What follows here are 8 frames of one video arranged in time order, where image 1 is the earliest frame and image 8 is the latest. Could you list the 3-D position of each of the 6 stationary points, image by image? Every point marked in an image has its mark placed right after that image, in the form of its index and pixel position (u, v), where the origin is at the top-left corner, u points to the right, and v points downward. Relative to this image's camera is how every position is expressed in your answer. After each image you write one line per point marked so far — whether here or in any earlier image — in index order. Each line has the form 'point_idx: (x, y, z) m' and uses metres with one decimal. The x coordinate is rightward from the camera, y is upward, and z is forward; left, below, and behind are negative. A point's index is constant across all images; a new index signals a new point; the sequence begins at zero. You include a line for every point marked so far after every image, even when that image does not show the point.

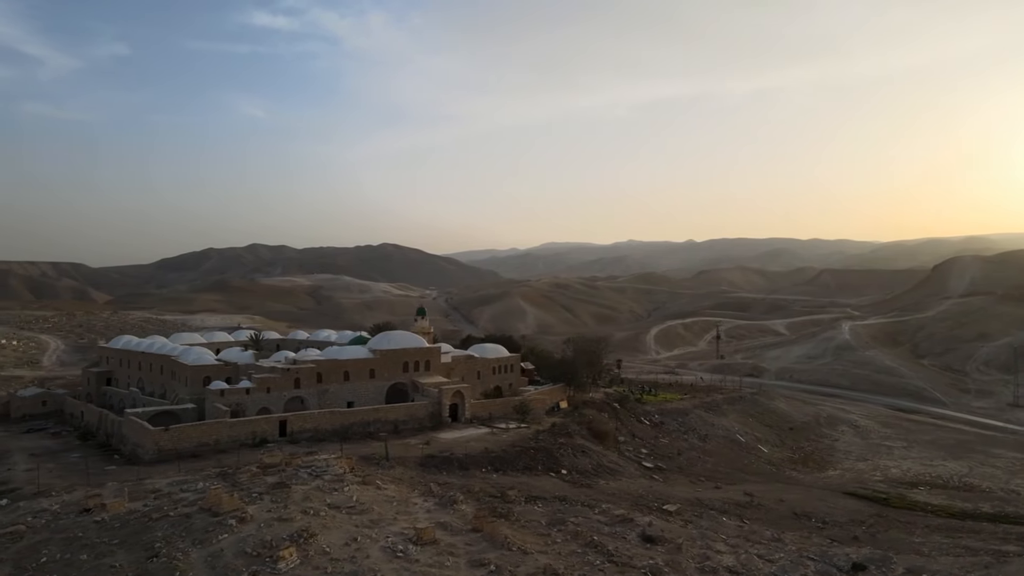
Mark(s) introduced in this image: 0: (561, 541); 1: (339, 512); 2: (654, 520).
0: (+1.0, -5.7, +15.4) m
1: (-3.5, -4.5, +13.7) m
2: (+3.8, -6.3, +18.4) m
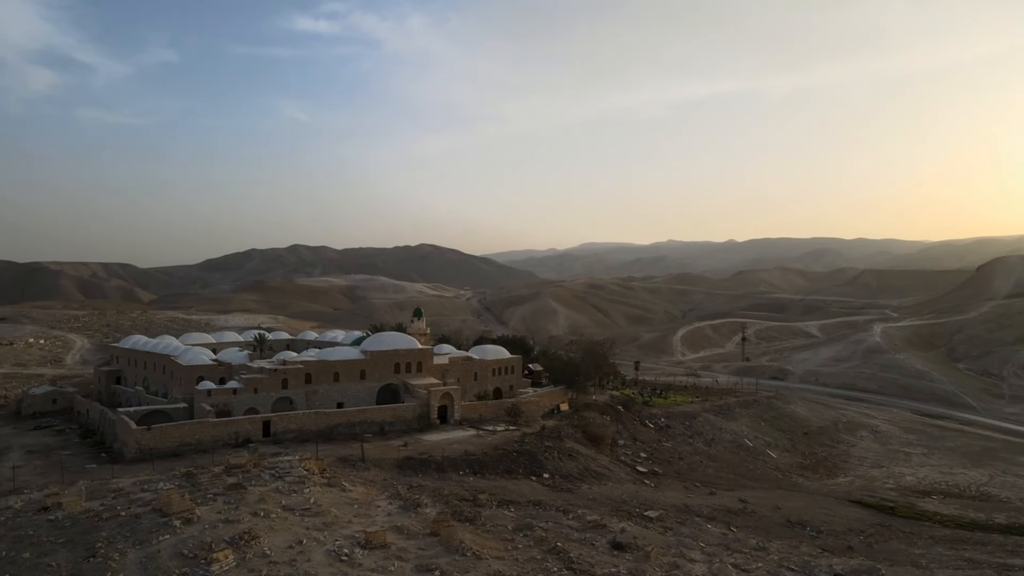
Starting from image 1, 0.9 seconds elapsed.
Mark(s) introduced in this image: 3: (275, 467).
0: (+0.2, -5.7, +15.1) m
1: (-4.4, -4.5, +13.6) m
2: (+3.1, -6.3, +18.0) m
3: (-5.6, -4.2, +16.0) m
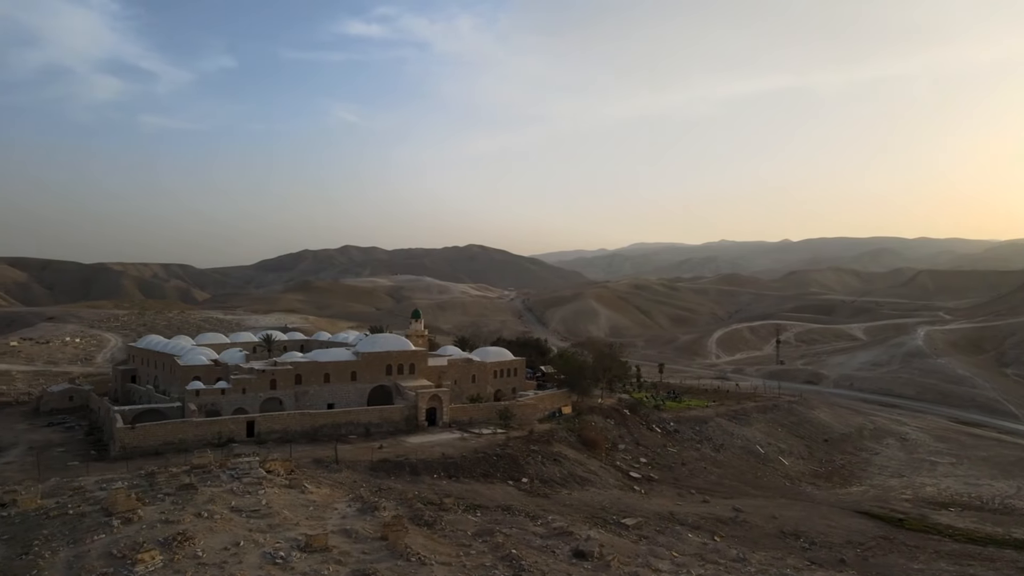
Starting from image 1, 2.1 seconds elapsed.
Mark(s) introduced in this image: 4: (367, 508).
0: (-0.8, -5.8, +14.9) m
1: (-5.5, -4.6, +13.7) m
2: (+2.2, -6.4, +17.6) m
3: (-6.6, -4.2, +16.2) m
4: (-3.4, -5.1, +16.0) m
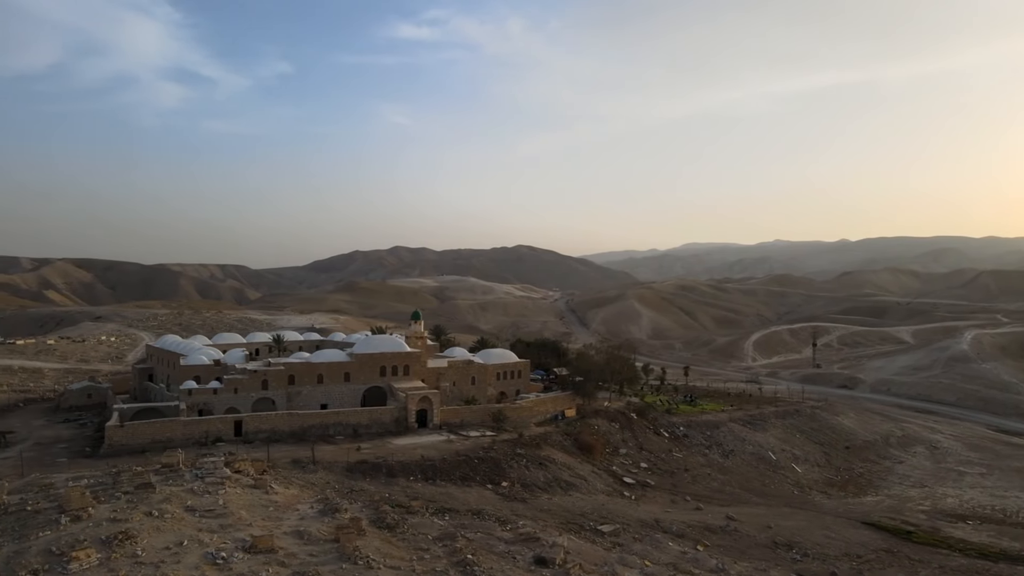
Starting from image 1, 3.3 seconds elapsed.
0: (-1.8, -5.8, +14.7) m
1: (-6.5, -4.6, +13.8) m
2: (+1.4, -6.4, +17.3) m
3: (-7.4, -4.3, +16.4) m
4: (-4.3, -5.2, +16.0) m
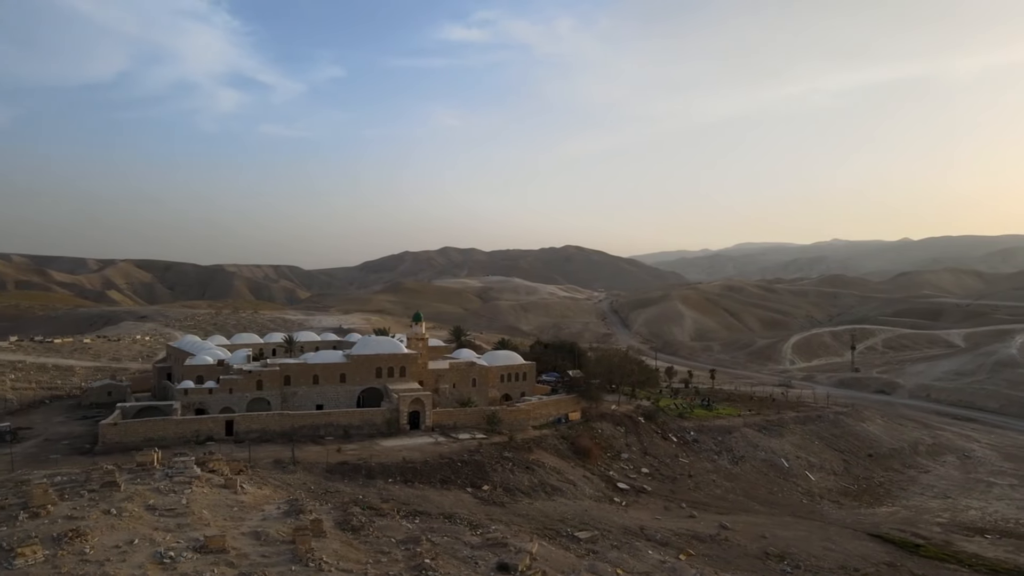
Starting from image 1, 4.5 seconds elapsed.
0: (-2.7, -5.9, +14.7) m
1: (-7.4, -4.6, +14.1) m
2: (+0.7, -6.5, +17.0) m
3: (-8.2, -4.3, +16.7) m
4: (-5.1, -5.2, +16.1) m
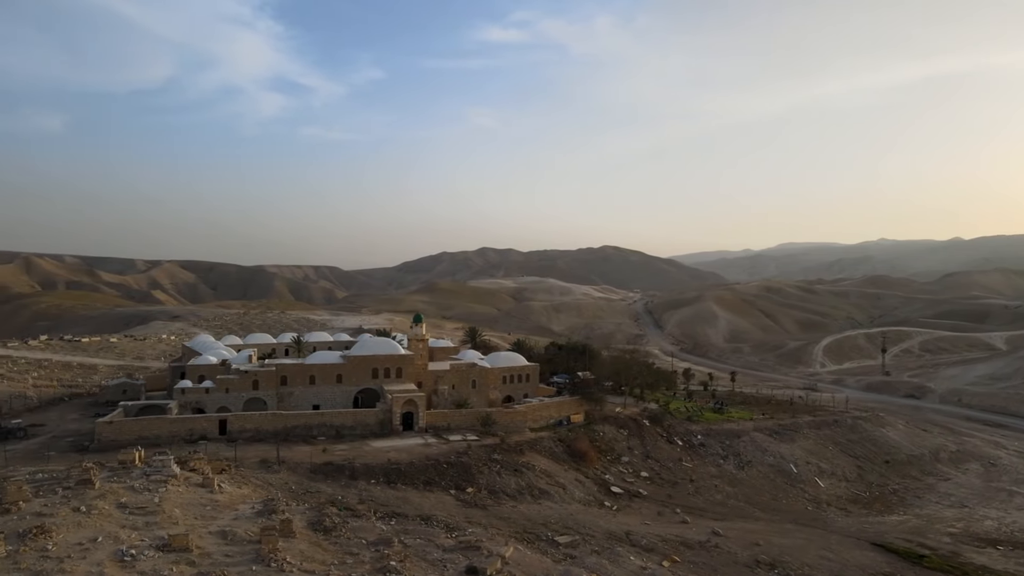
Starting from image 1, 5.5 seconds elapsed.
0: (-3.4, -5.9, +14.7) m
1: (-8.2, -4.7, +14.3) m
2: (+0.1, -6.5, +16.9) m
3: (-8.8, -4.4, +16.9) m
4: (-5.8, -5.3, +16.2) m
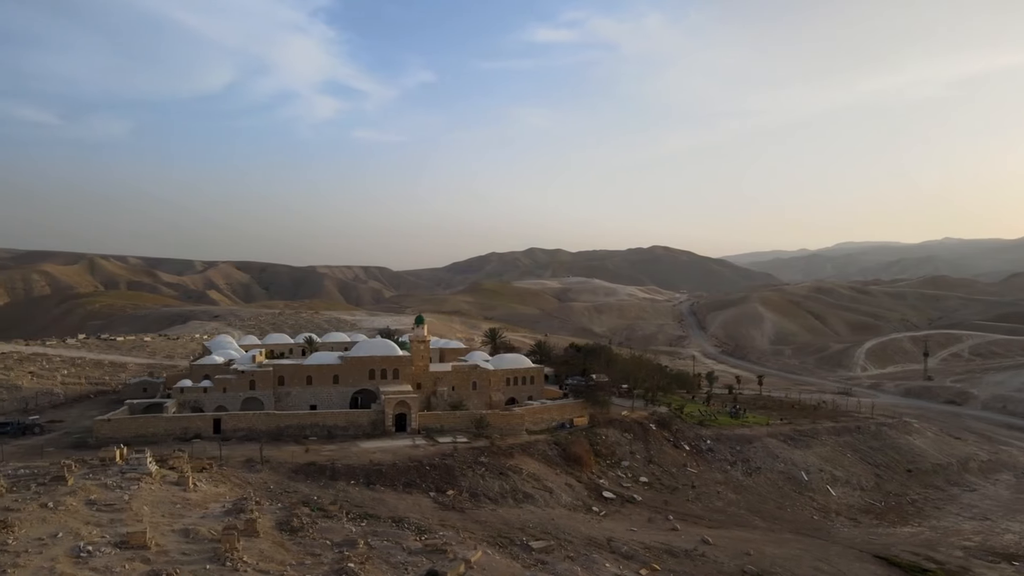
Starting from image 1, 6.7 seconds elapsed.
0: (-4.3, -6.0, +14.8) m
1: (-9.1, -4.7, +14.7) m
2: (-0.7, -6.6, +16.8) m
3: (-9.6, -4.4, +17.4) m
4: (-6.6, -5.3, +16.5) m
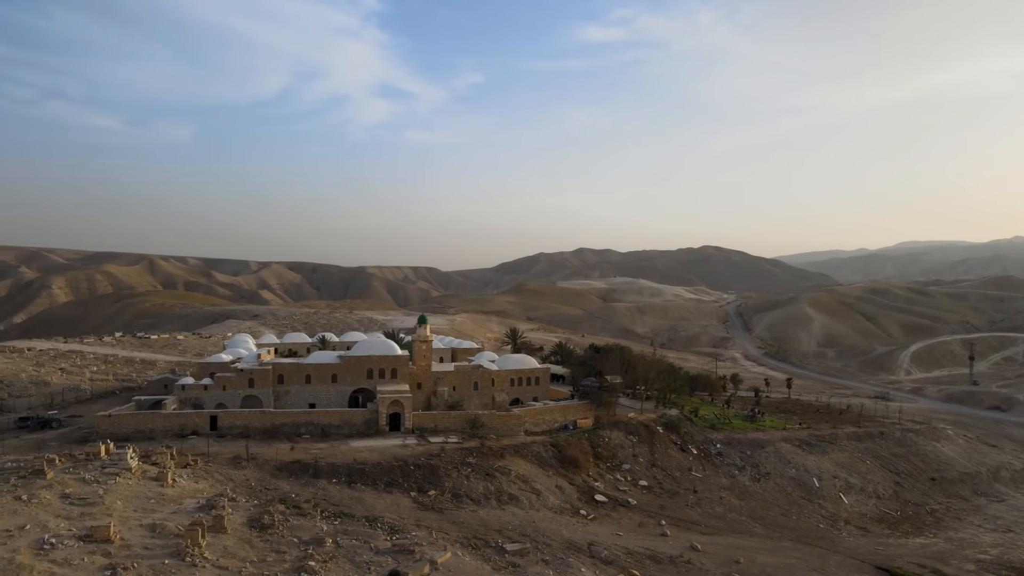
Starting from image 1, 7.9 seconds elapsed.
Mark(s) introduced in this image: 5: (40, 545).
0: (-5.2, -6.0, +15.0) m
1: (-10.0, -4.7, +15.2) m
2: (-1.5, -6.6, +16.8) m
3: (-10.3, -4.4, +17.9) m
4: (-7.4, -5.3, +16.8) m
5: (-9.2, -5.0, +13.4) m
